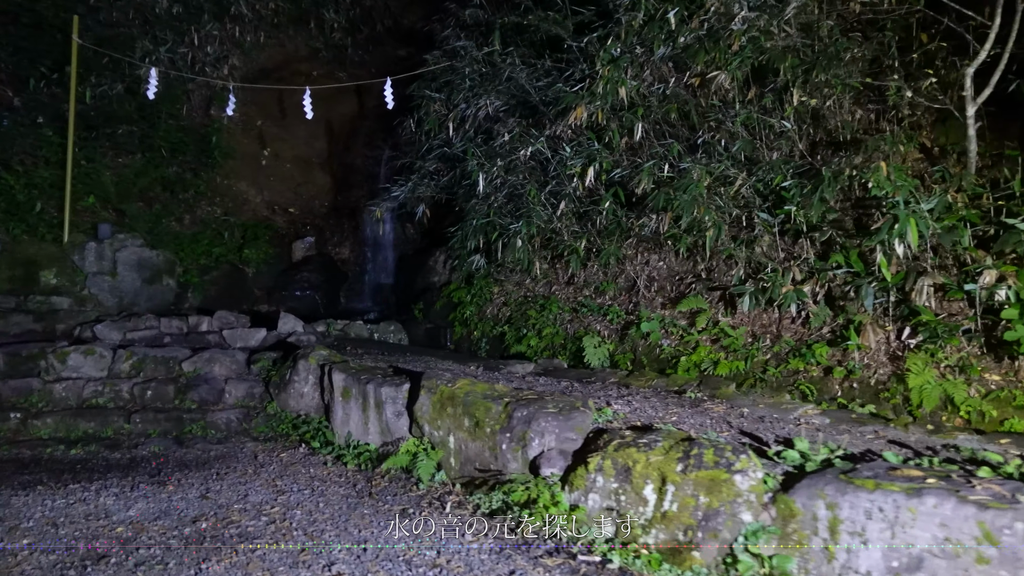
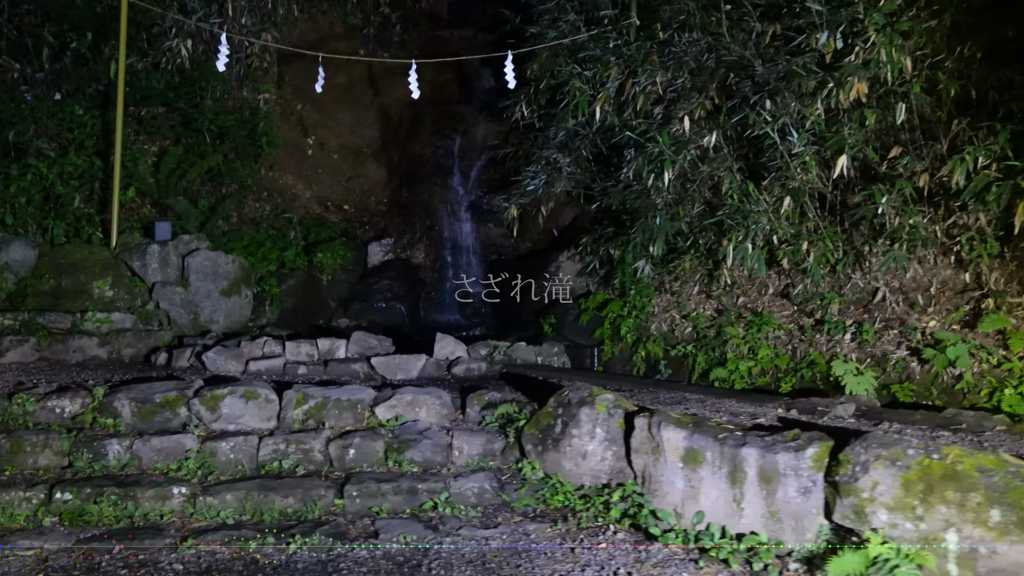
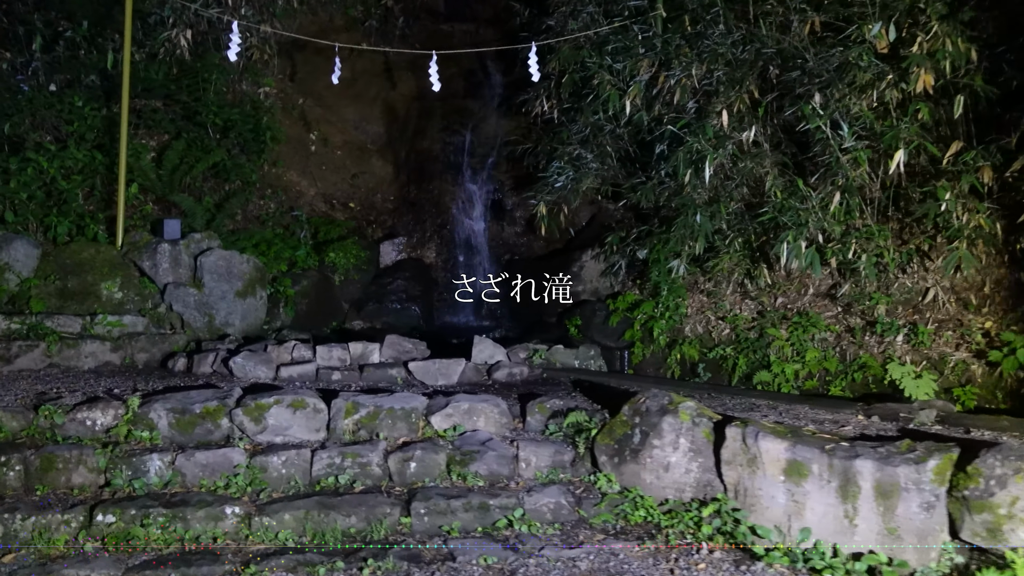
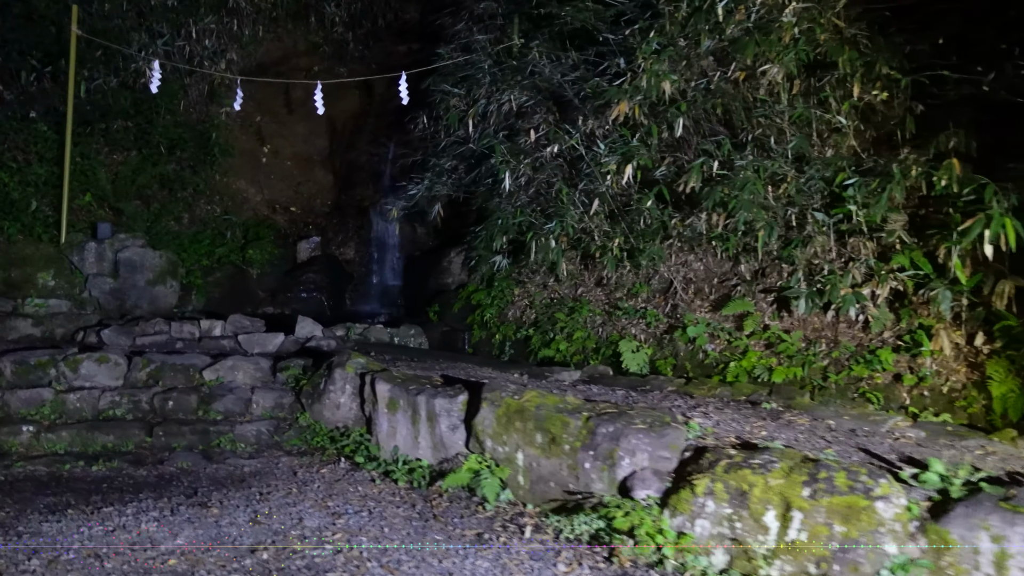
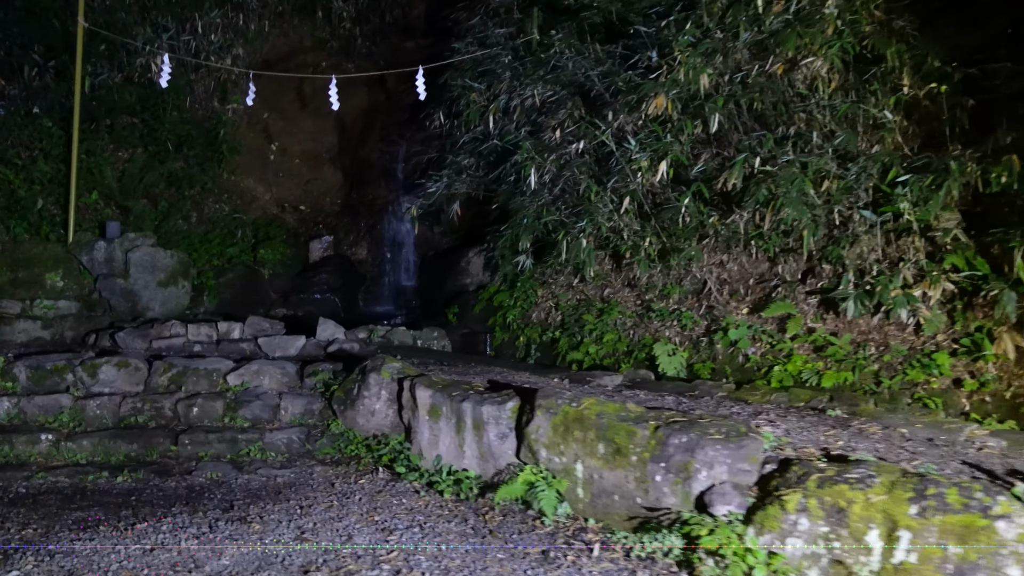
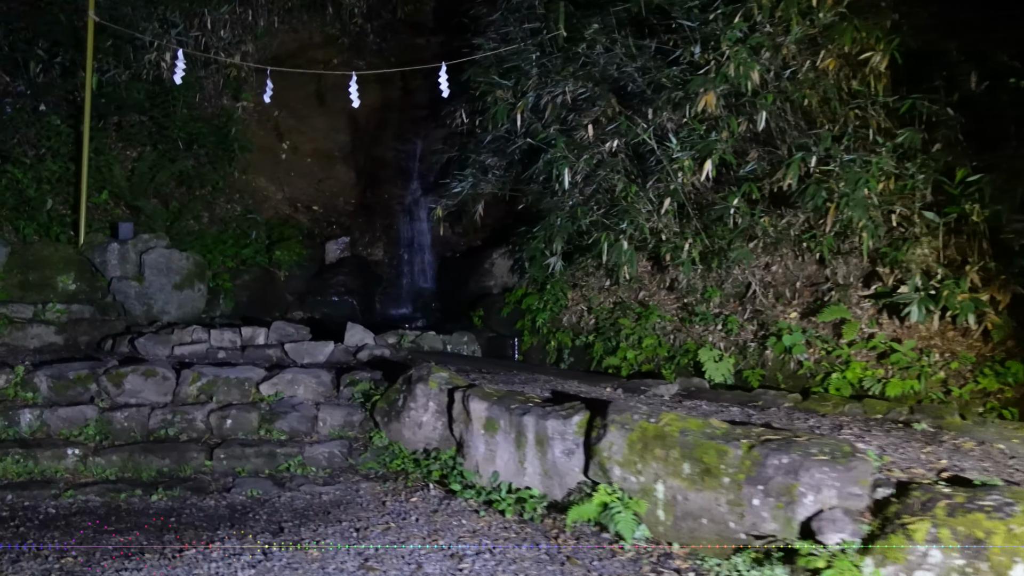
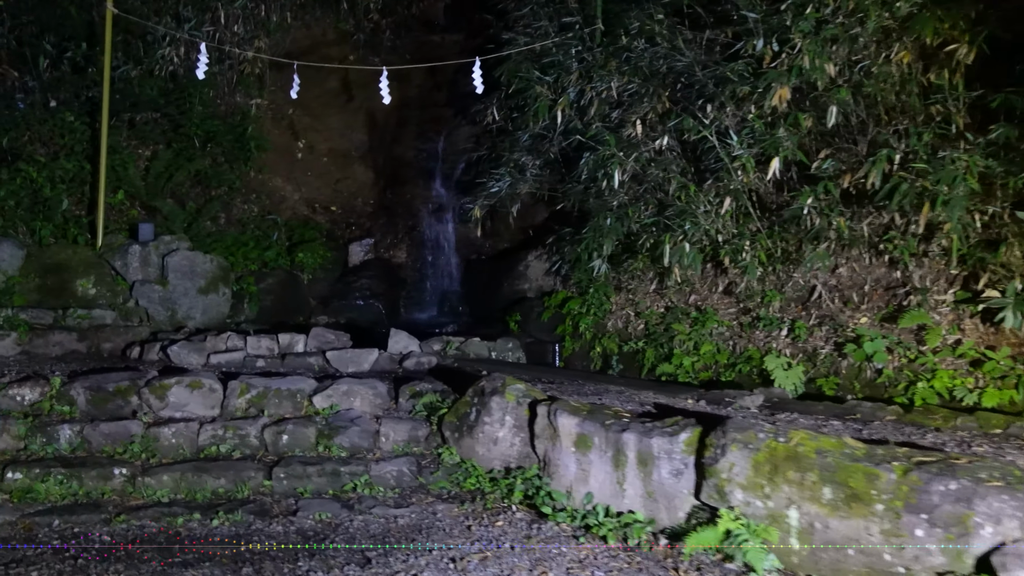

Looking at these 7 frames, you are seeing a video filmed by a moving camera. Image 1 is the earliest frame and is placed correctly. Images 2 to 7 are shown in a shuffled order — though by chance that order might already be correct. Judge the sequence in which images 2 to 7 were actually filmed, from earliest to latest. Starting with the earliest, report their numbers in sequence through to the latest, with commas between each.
4, 5, 6, 7, 2, 3
